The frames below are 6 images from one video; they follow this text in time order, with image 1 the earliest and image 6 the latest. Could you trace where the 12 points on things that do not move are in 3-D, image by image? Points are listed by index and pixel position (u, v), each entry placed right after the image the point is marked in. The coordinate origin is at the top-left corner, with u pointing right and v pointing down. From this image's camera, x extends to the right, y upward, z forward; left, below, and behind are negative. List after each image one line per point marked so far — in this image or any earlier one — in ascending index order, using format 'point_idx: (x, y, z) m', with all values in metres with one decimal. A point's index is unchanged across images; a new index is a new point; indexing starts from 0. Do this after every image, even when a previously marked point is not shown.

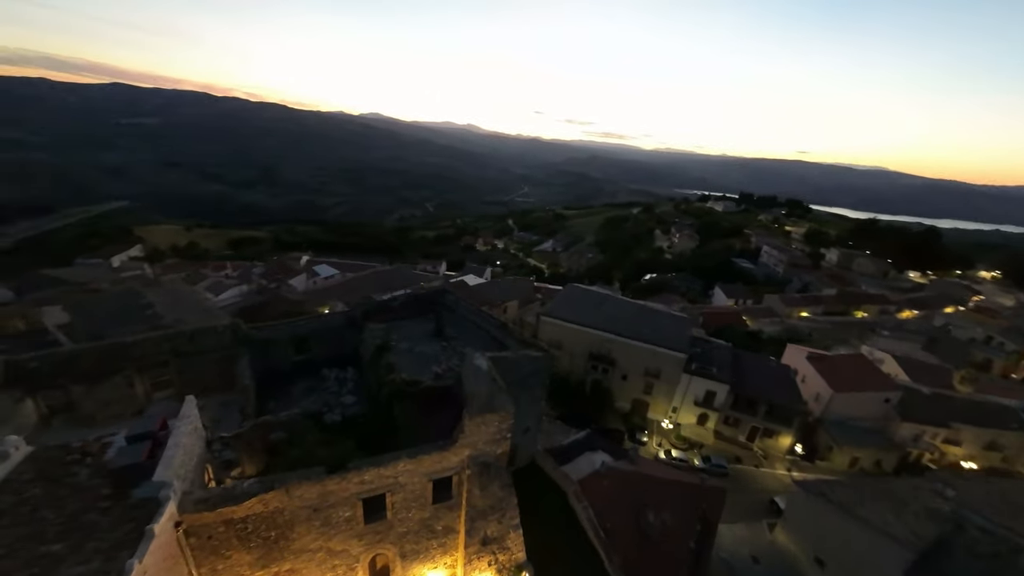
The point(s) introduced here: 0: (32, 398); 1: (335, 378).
0: (-11.9, -2.7, +9.1) m
1: (-5.8, -3.0, +12.1) m
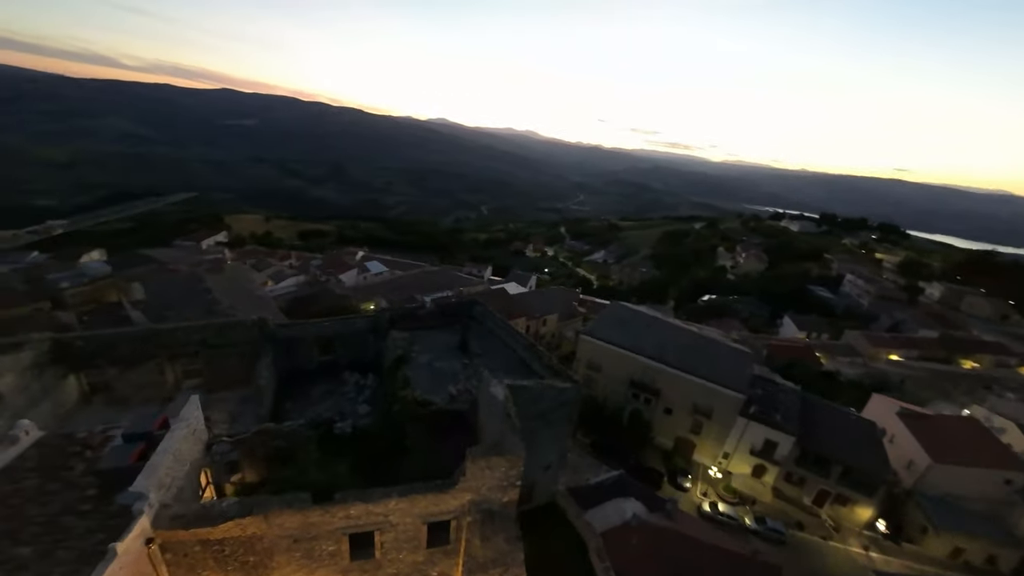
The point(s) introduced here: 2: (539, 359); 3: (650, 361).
0: (-11.4, -2.3, +9.6) m
1: (-5.0, -3.1, +11.7) m
2: (+0.8, -2.1, +11.0) m
3: (+7.3, -3.9, +19.6) m
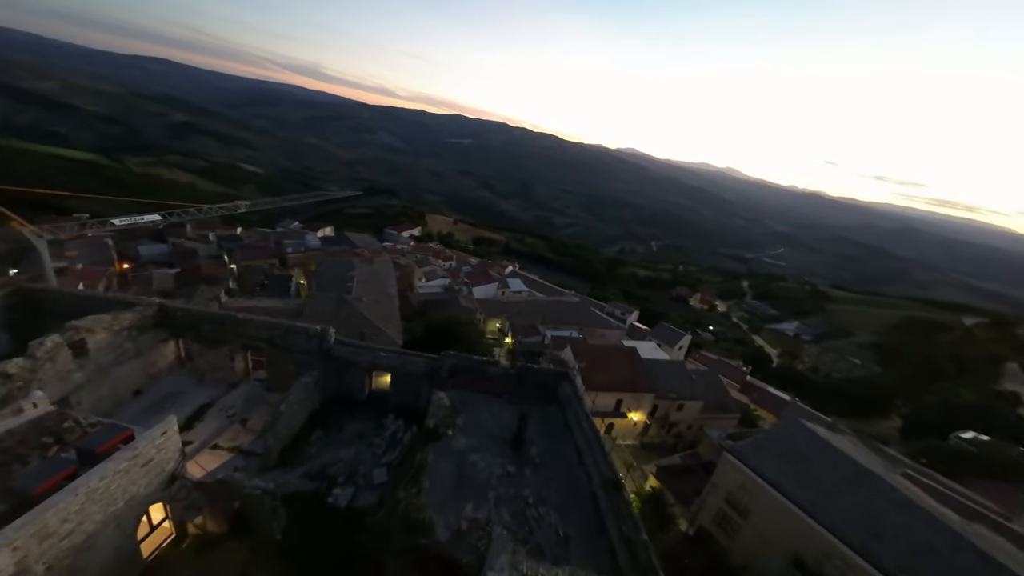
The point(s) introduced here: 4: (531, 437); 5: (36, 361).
0: (-9.6, -1.5, +10.3) m
1: (-3.3, -3.9, +9.6) m
2: (+1.9, -4.2, +6.6) m
3: (+10.6, -8.3, +11.8) m
4: (+0.4, -3.5, +8.6) m
5: (-9.8, -1.5, +7.5) m
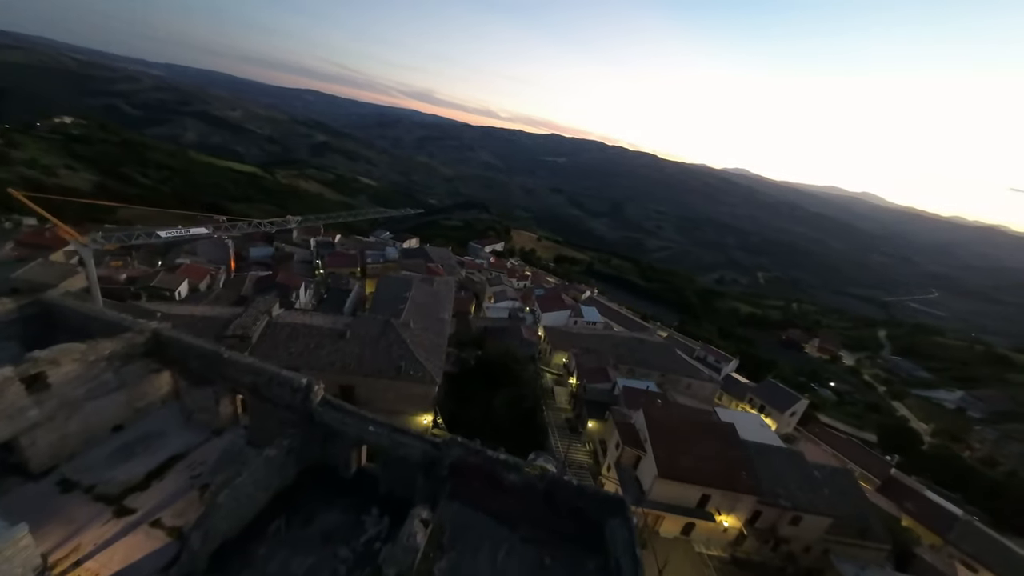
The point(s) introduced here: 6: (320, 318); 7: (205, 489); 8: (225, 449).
0: (-8.7, -2.1, +9.1) m
1: (-3.0, -5.0, +7.0) m
2: (+1.4, -5.6, +2.9) m
3: (+10.5, -10.7, +5.9) m
4: (+0.4, -4.9, +5.3) m
5: (-9.5, -1.9, +6.5) m
6: (-9.8, -1.6, +18.6) m
7: (-6.6, -4.3, +7.8) m
8: (-6.8, -3.8, +8.6) m
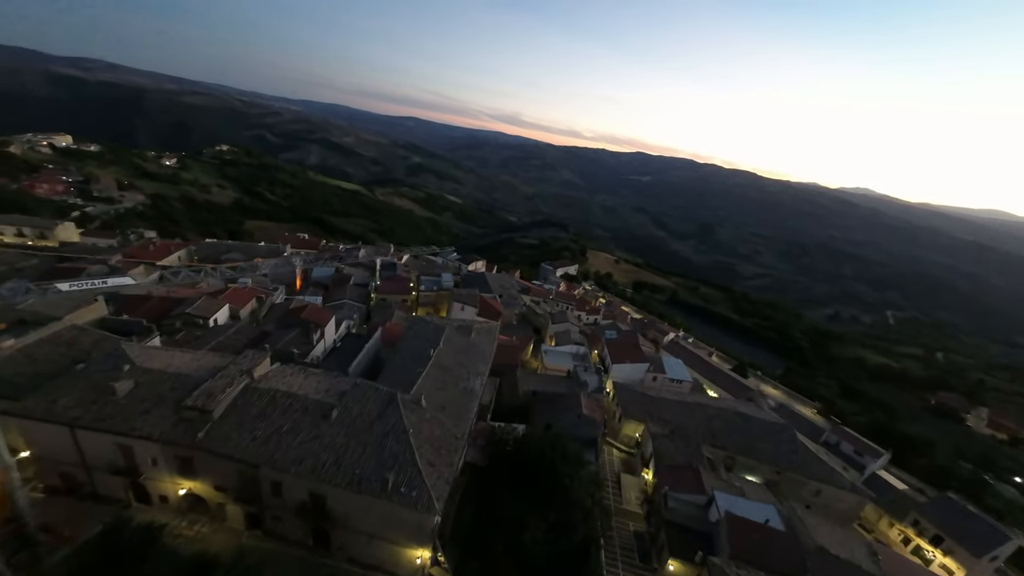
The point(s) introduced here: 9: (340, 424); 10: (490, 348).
0: (-8.8, -3.9, +5.1) m
1: (-3.8, -7.0, +1.8) m
2: (-0.4, -7.6, -3.1) m
3: (+8.8, -13.4, -2.3) m
4: (-0.8, -7.0, -0.6) m
5: (-10.1, -3.5, +2.7) m
6: (-8.0, -3.8, +14.6) m
7: (-7.2, -6.1, +3.3) m
8: (-7.2, -5.7, +4.2) m
9: (-6.0, -4.7, +12.8) m
10: (-1.2, -3.3, +19.7) m
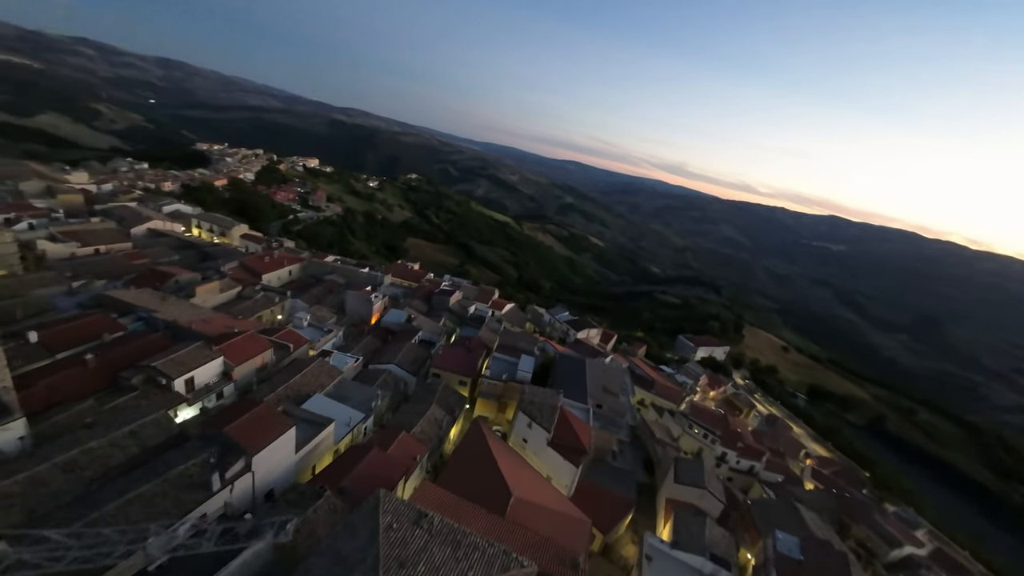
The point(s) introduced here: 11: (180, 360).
0: (-12.9, -5.6, -3.5) m
1: (-10.1, -9.1, -8.6) m
2: (-8.7, -9.6, -14.4) m
3: (-1.1, -17.0, -17.2) m
4: (-8.1, -9.3, -11.9) m
5: (-14.8, -4.8, -5.3) m
6: (-8.9, -7.0, +5.0) m
7: (-12.5, -7.9, -5.9) m
8: (-12.1, -7.6, -5.1) m
9: (-8.0, -8.0, +2.6) m
10: (-0.9, -8.4, +7.5) m
11: (-16.9, -3.7, +18.7) m
